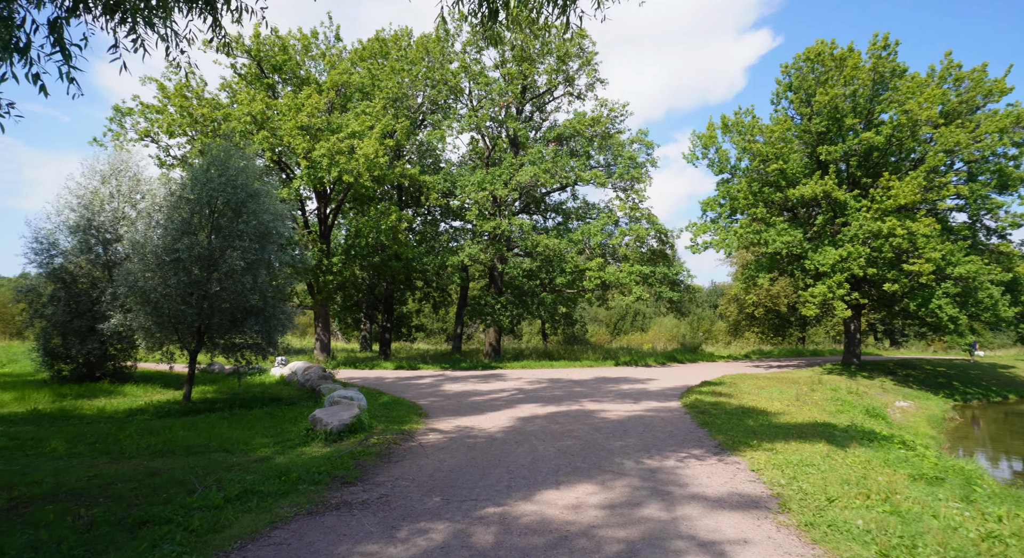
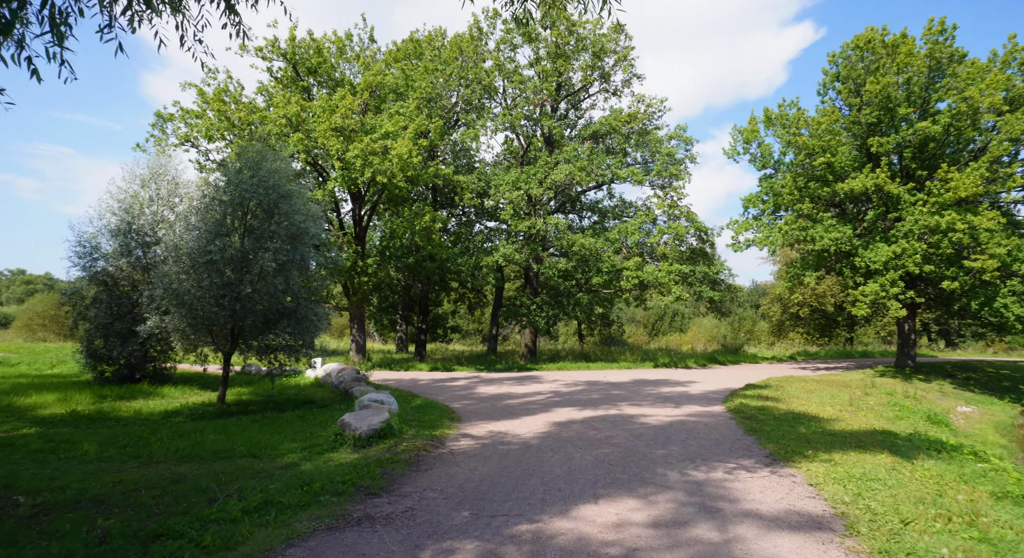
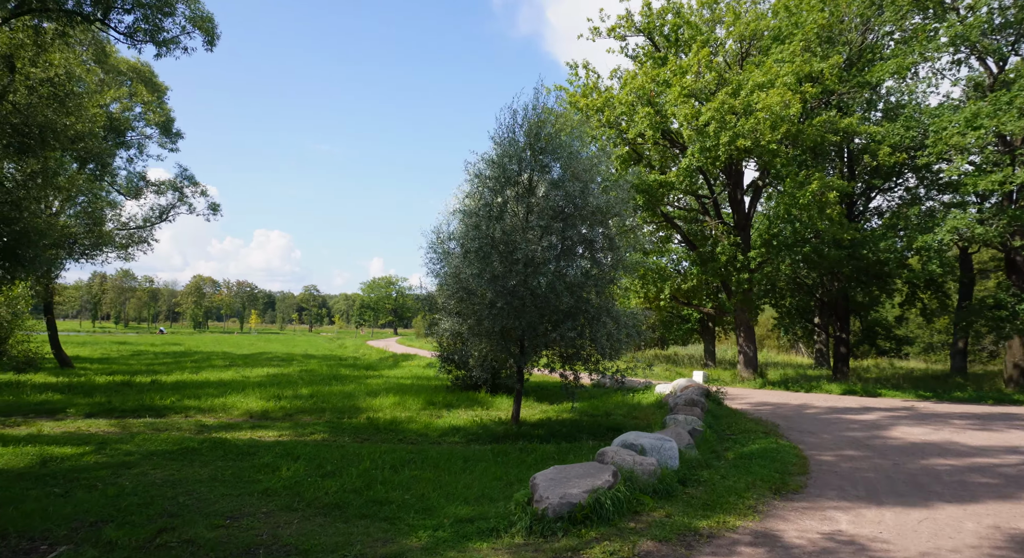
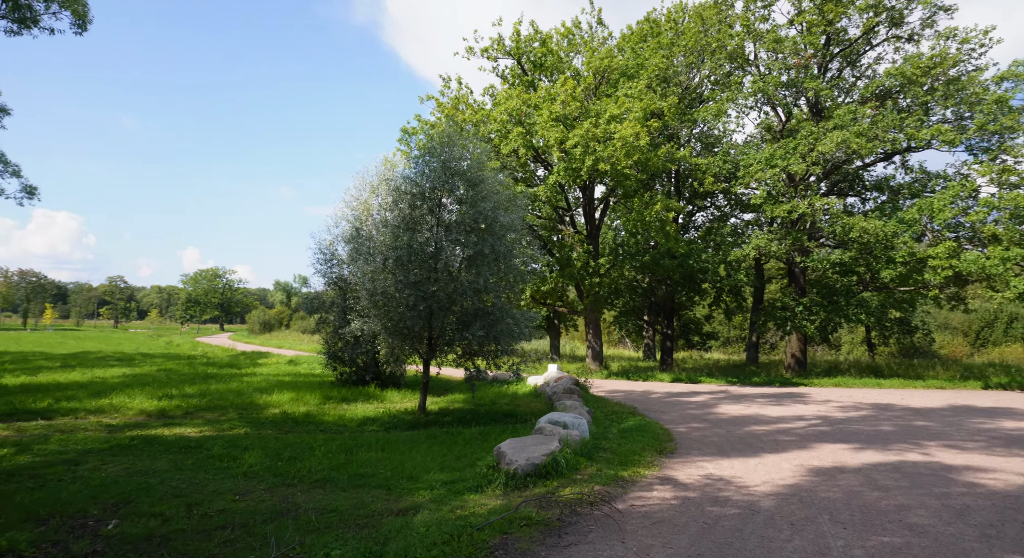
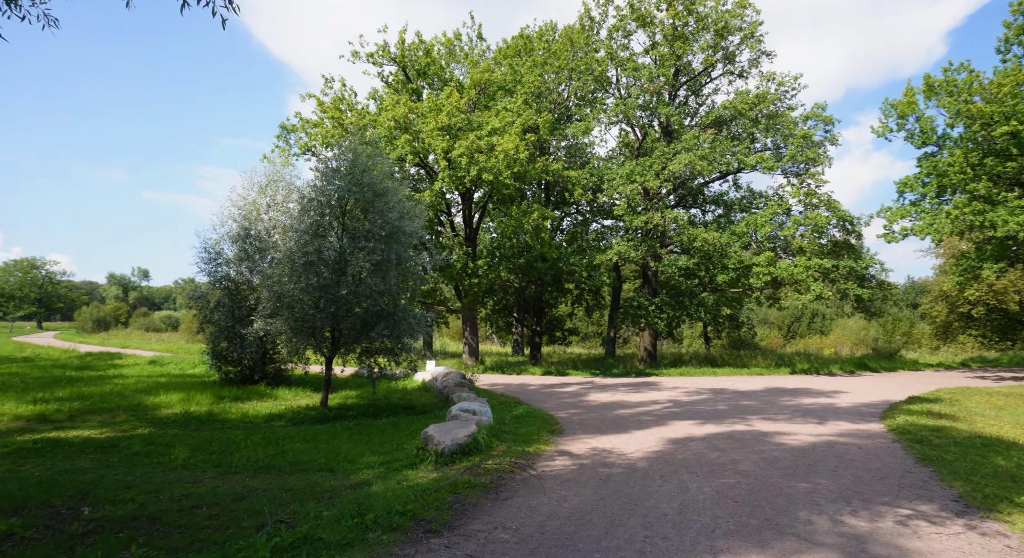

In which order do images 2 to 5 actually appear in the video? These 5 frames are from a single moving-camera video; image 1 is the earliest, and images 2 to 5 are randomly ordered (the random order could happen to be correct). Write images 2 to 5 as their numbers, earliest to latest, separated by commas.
2, 5, 4, 3
